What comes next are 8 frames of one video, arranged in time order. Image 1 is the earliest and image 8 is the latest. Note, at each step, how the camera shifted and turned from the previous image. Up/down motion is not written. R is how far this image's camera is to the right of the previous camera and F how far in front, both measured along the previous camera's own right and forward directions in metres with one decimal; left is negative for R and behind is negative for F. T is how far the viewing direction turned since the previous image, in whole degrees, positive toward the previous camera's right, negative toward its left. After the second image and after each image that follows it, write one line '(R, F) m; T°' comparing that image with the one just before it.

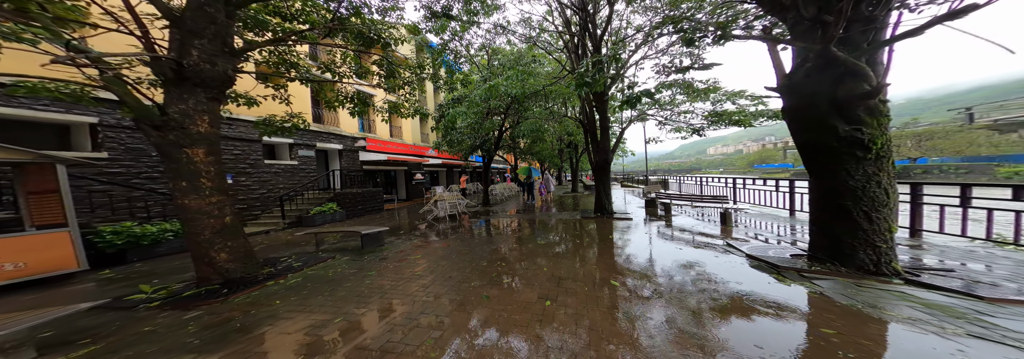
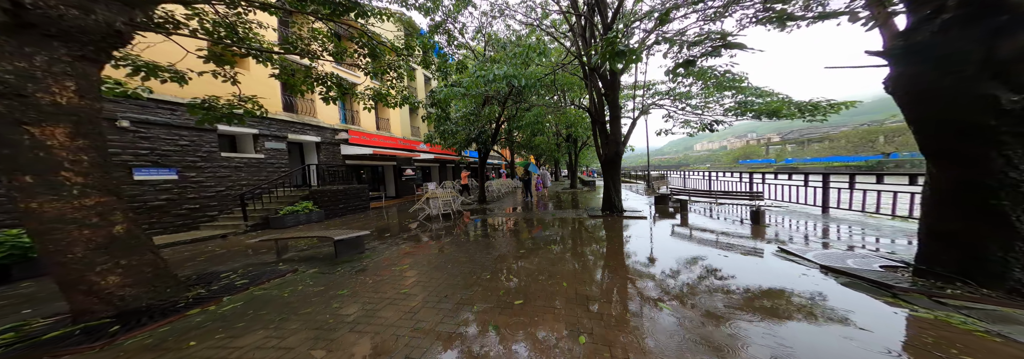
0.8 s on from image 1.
(-0.2, +0.7) m; +2°
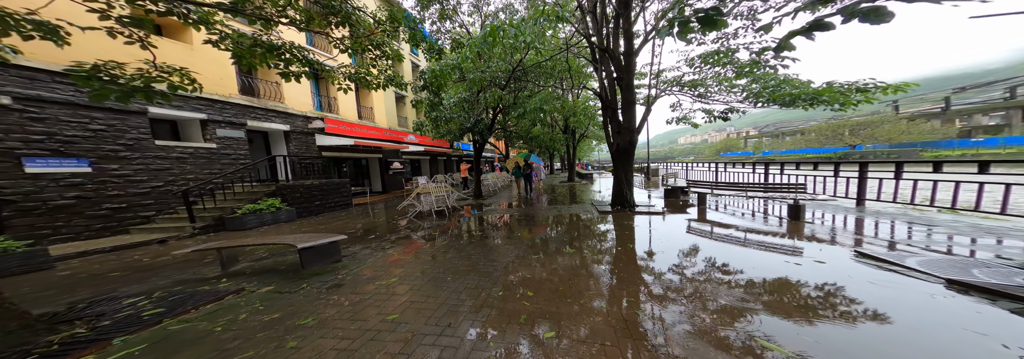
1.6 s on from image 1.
(-0.3, +0.7) m; +2°
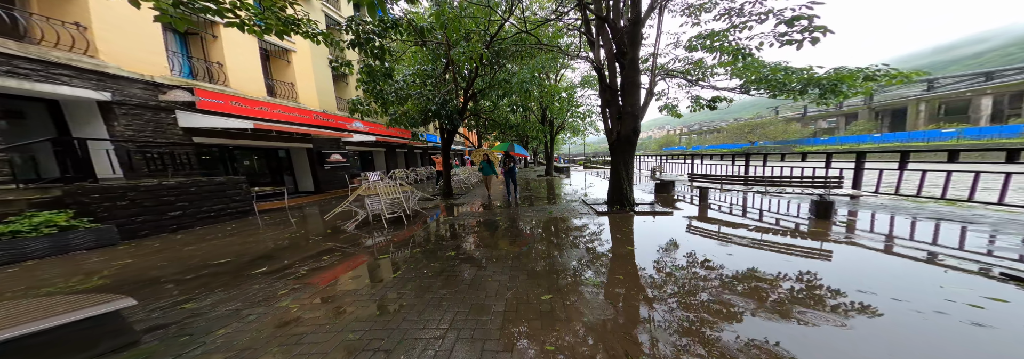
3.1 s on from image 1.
(-0.3, +1.4) m; +9°
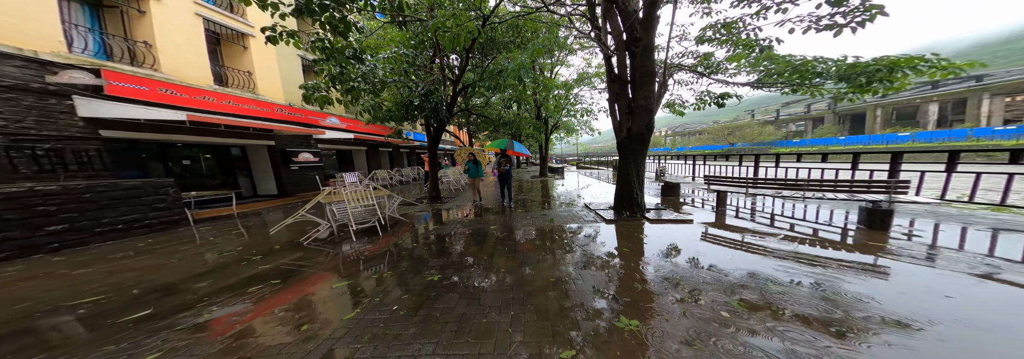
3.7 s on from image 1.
(-0.1, +0.7) m; +3°
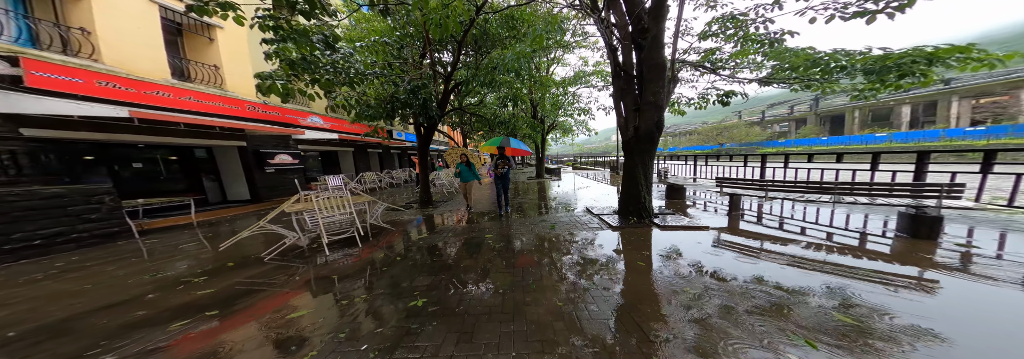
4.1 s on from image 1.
(0.0, +0.4) m; +1°
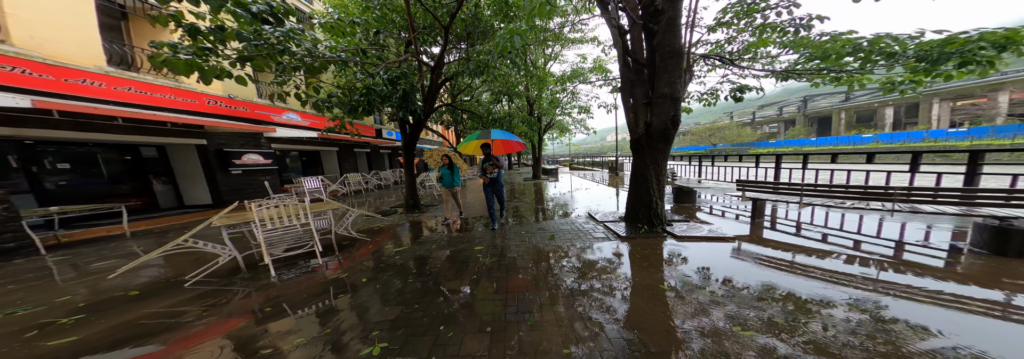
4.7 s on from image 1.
(0.0, +0.6) m; +1°
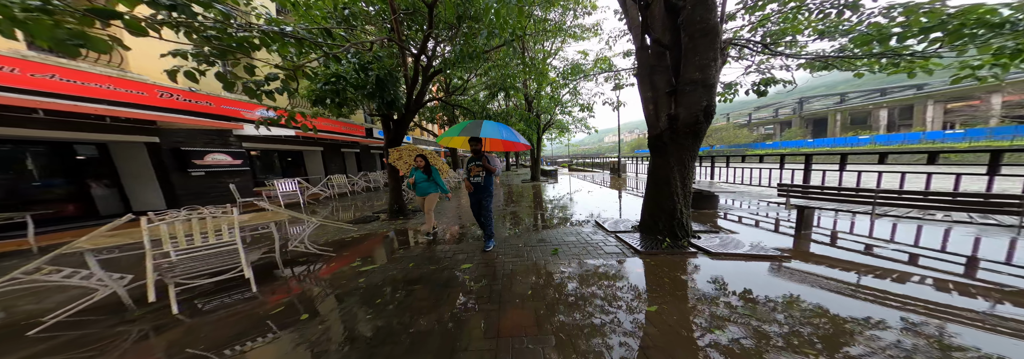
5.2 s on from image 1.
(0.0, +0.7) m; 0°
